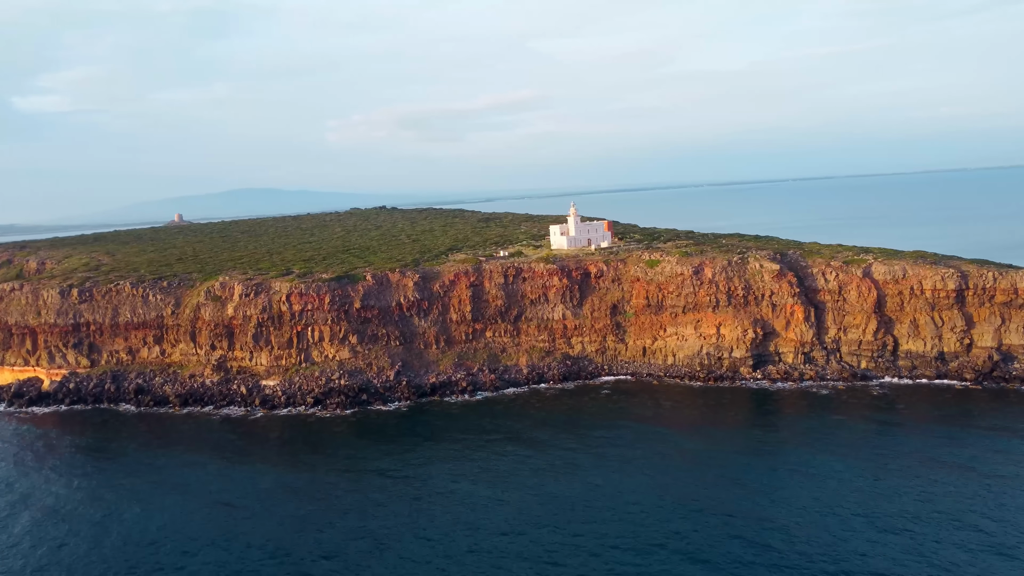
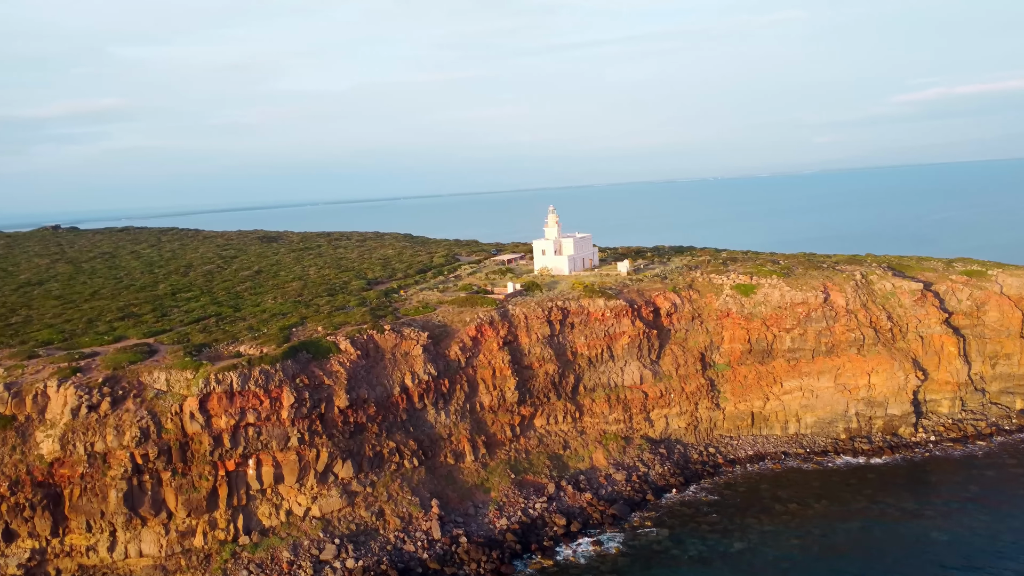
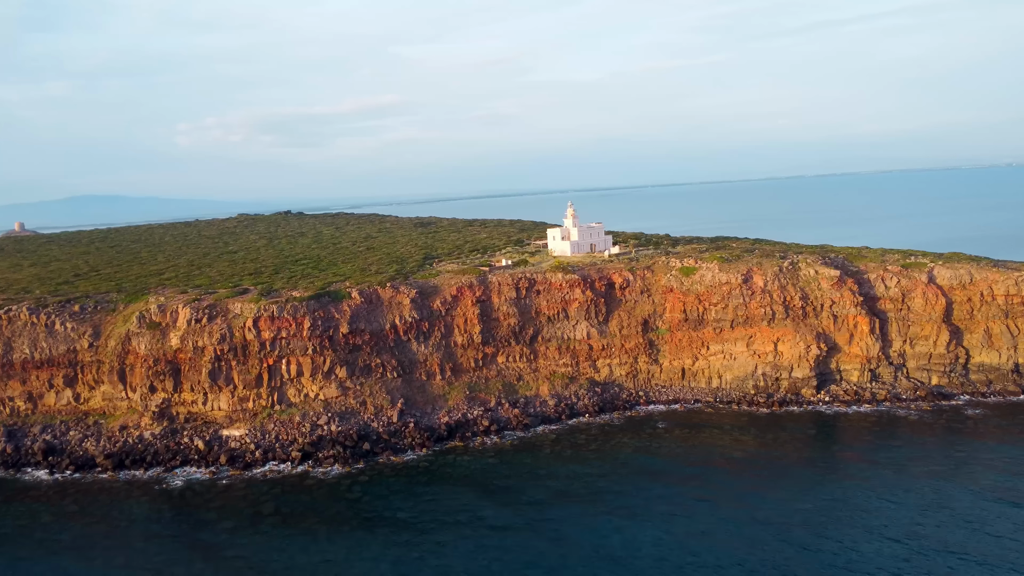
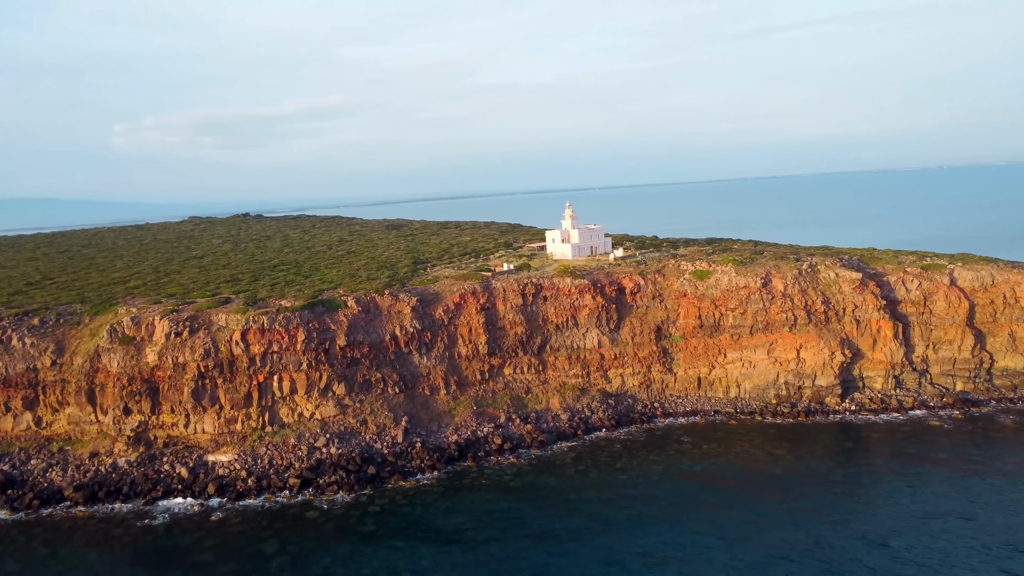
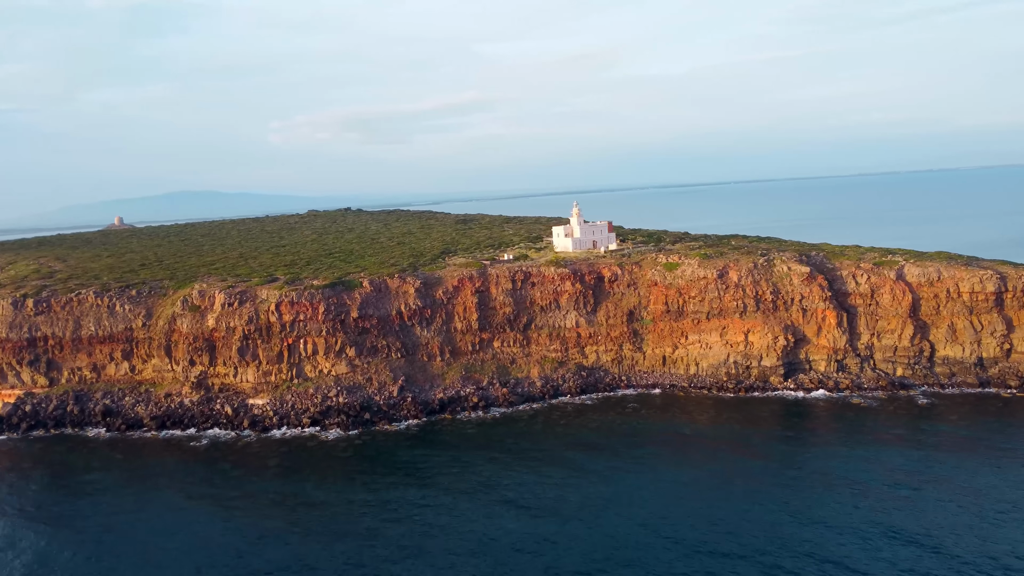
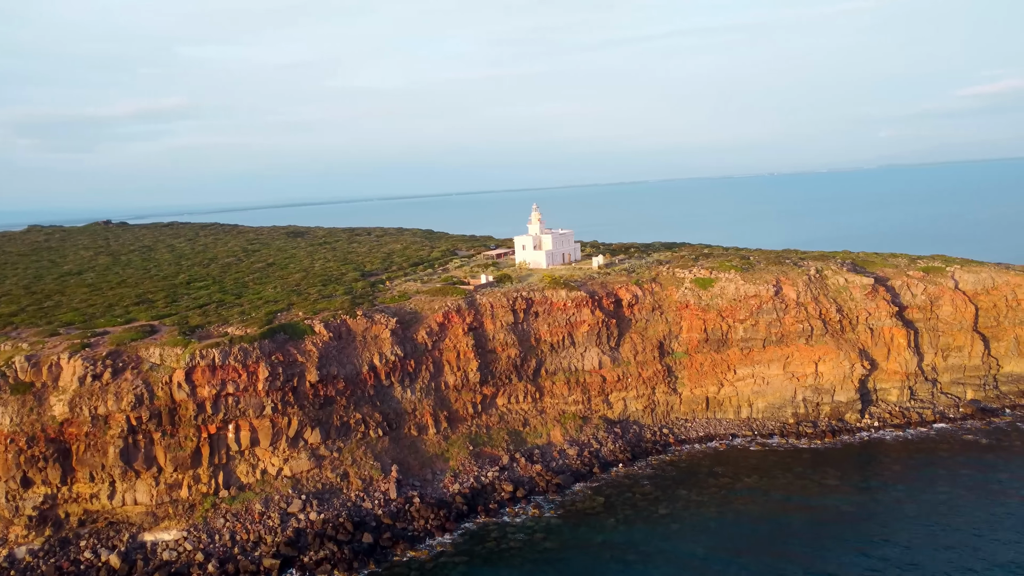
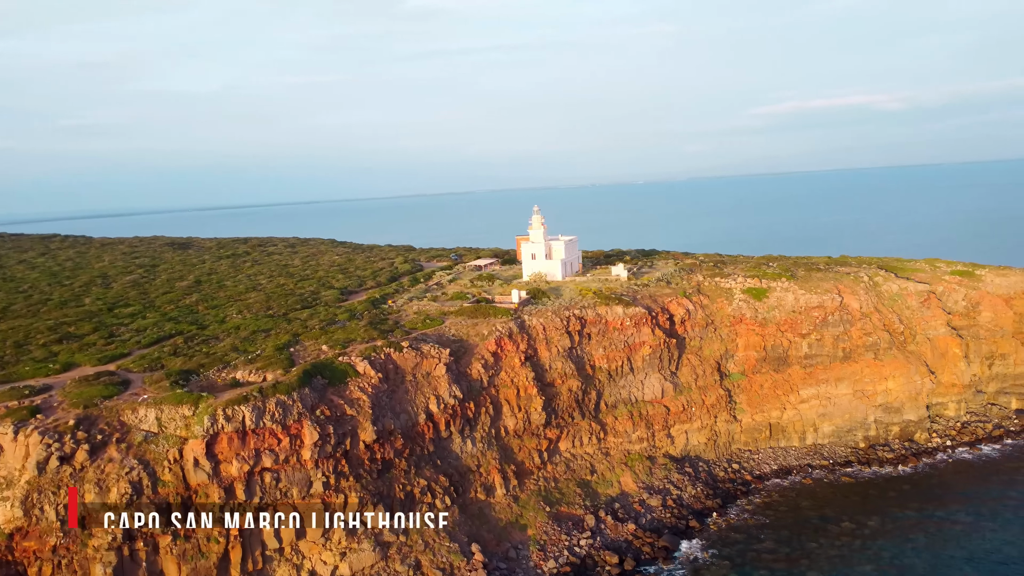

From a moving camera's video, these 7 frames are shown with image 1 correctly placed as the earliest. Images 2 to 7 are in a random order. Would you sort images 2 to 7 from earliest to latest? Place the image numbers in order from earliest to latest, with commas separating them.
5, 3, 4, 6, 2, 7
